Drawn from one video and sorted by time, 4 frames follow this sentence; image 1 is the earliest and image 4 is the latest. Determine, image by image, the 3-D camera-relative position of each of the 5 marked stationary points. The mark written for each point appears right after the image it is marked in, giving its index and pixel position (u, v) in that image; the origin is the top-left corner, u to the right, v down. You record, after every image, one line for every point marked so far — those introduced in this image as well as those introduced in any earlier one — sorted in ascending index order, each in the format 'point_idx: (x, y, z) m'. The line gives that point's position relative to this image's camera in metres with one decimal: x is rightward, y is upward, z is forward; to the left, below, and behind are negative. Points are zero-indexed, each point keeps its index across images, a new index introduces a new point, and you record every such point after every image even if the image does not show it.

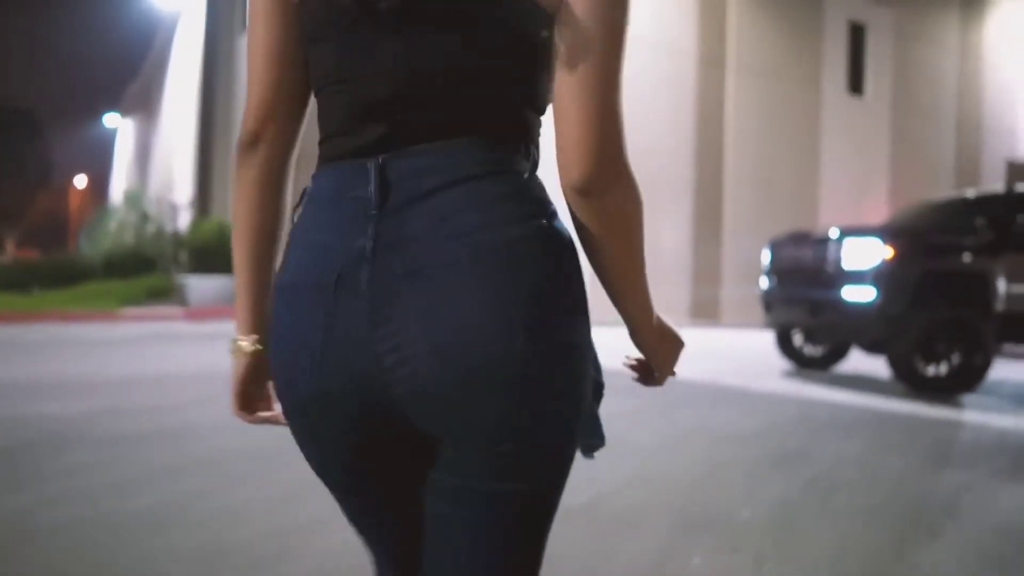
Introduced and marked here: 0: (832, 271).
0: (+2.9, +0.2, +7.5) m
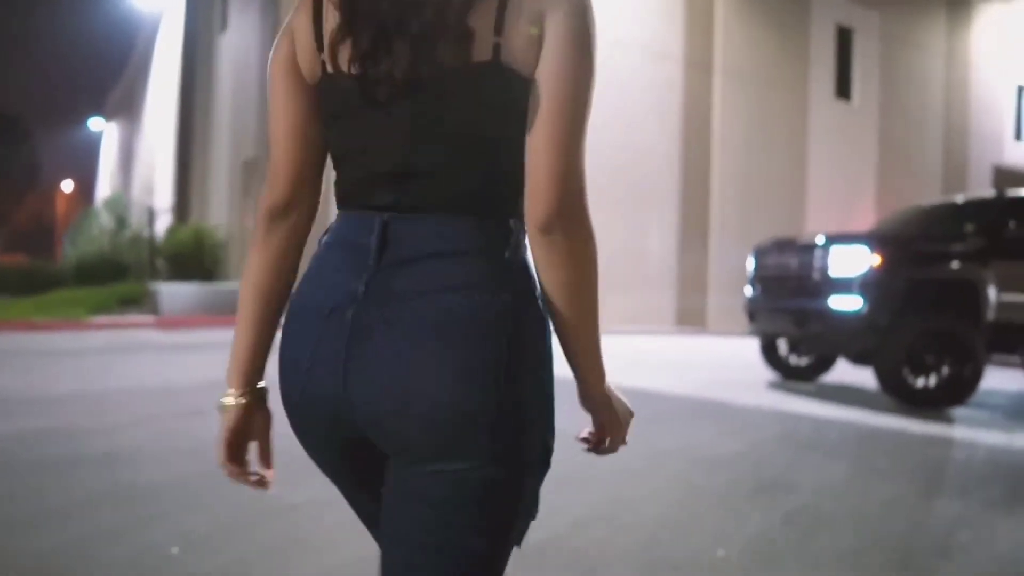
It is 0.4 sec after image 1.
0: (+2.7, +0.1, +7.2) m
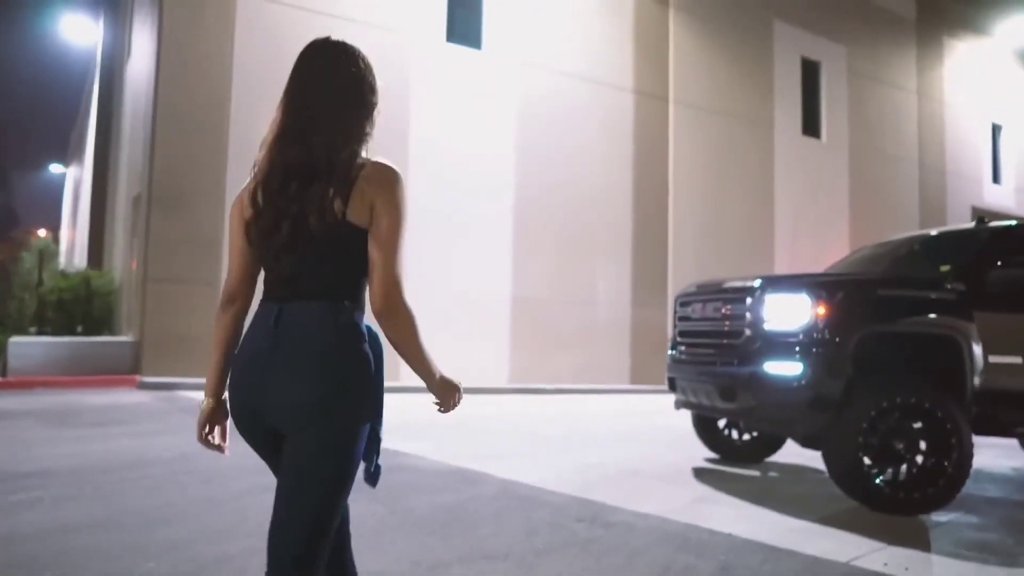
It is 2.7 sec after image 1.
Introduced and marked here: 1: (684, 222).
0: (+1.6, -0.3, +5.5) m
1: (+3.5, +1.4, +16.9) m
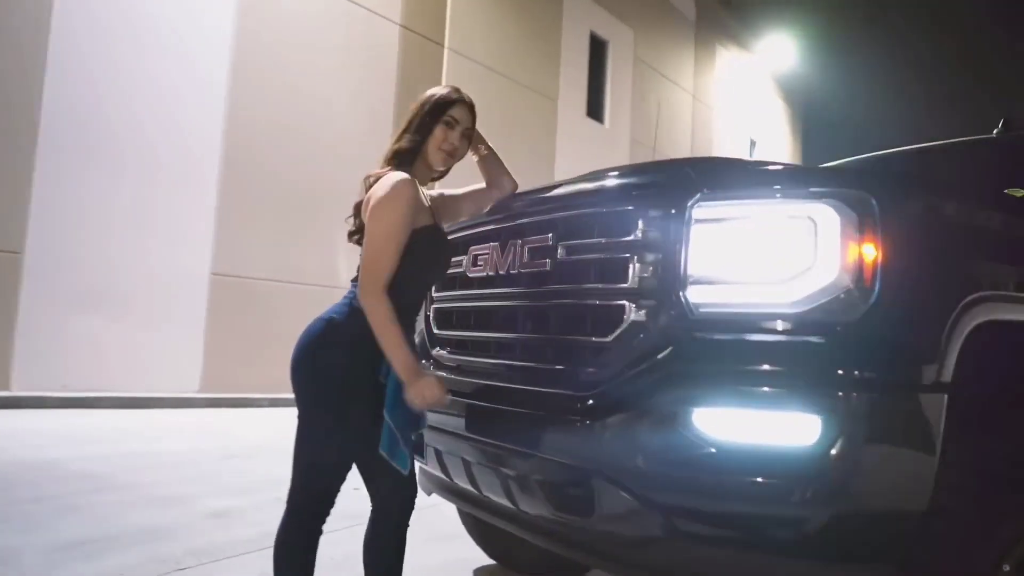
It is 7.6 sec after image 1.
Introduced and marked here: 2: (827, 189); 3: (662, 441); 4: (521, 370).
0: (+0.3, -0.1, +1.9) m
1: (-1.0, +1.5, +13.5) m
2: (+0.6, +0.2, +1.8) m
3: (+0.3, -0.3, +1.8) m
4: (0.0, -0.2, +2.2) m
